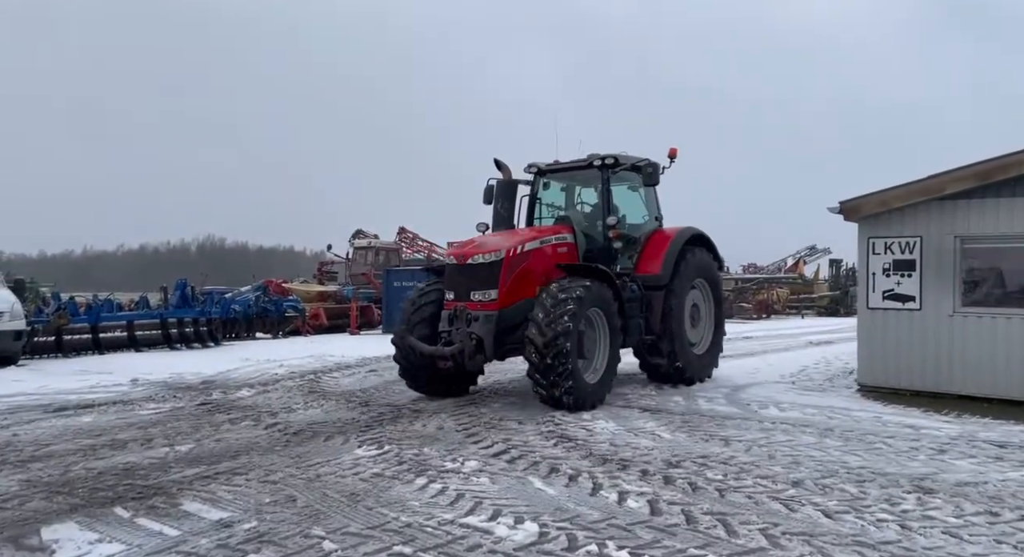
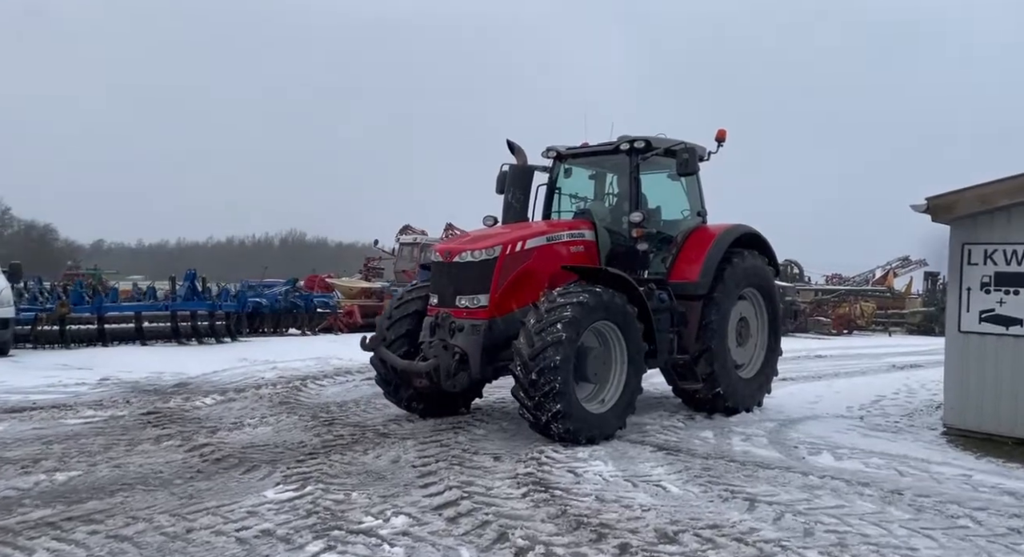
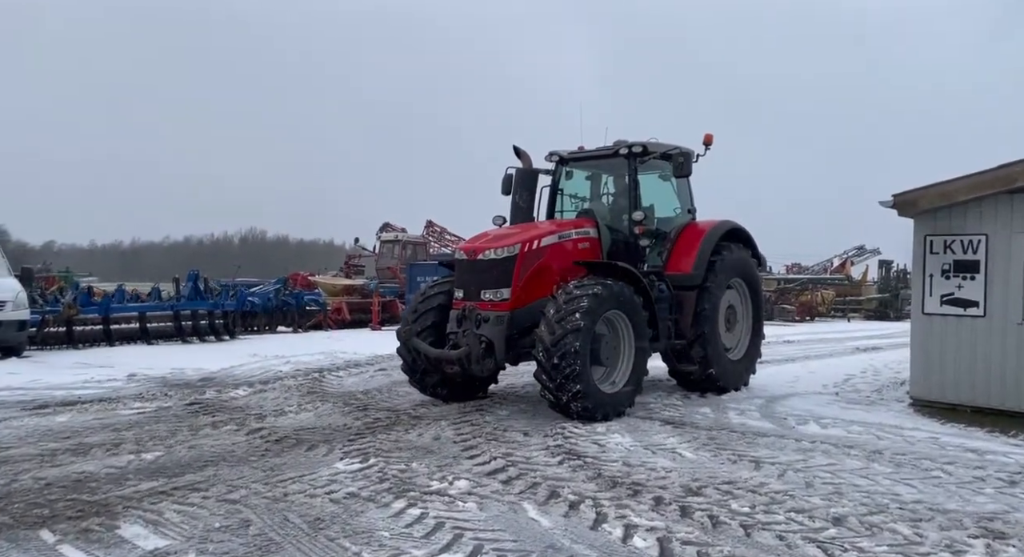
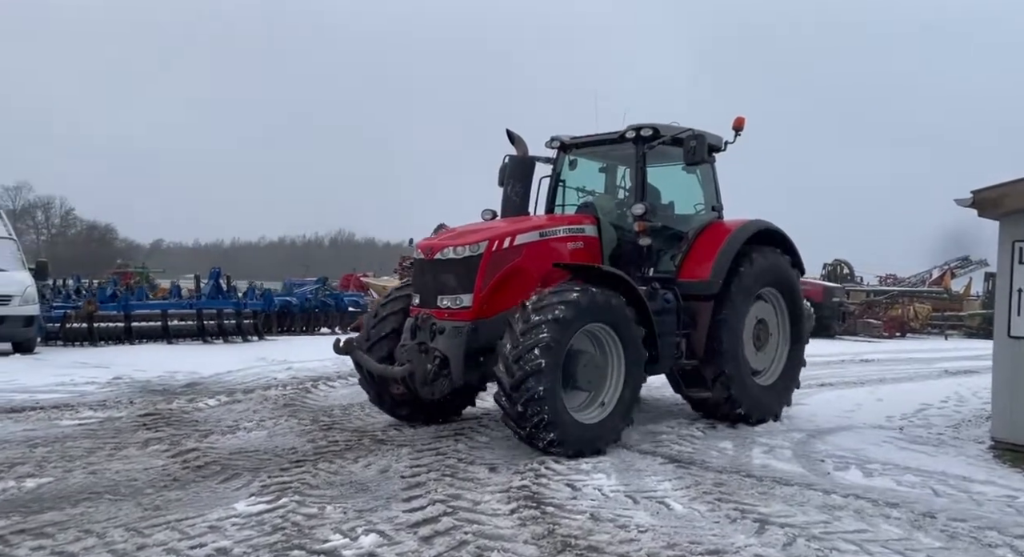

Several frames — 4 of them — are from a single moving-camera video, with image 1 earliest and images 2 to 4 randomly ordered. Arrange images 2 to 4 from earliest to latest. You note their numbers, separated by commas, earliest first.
3, 2, 4
